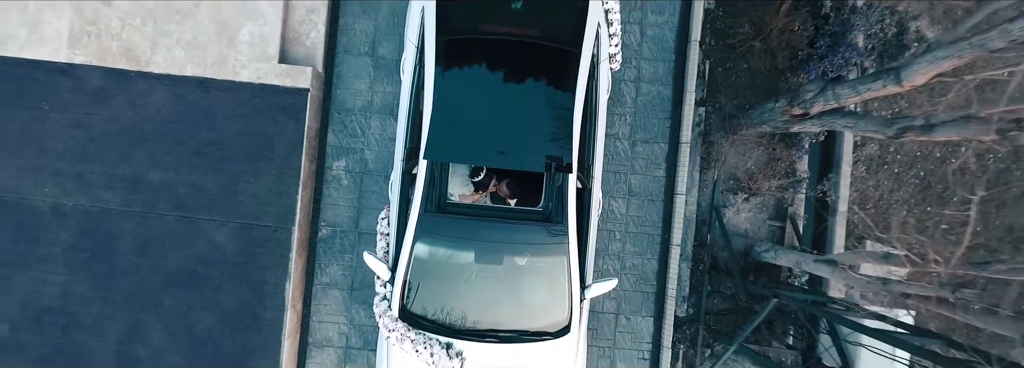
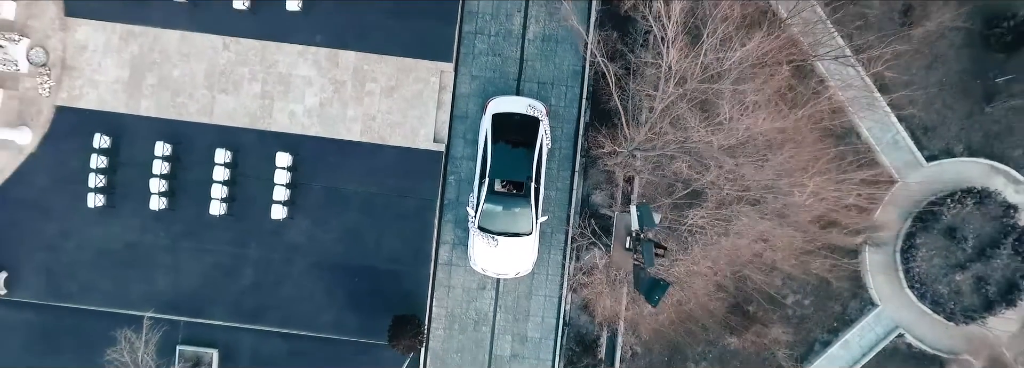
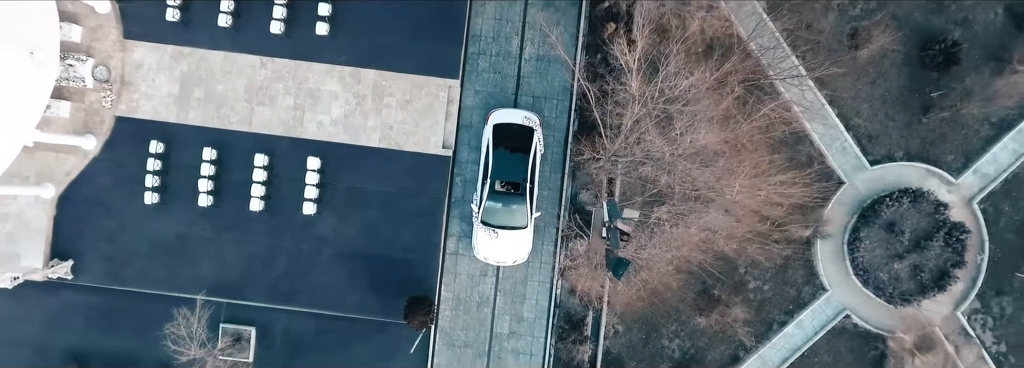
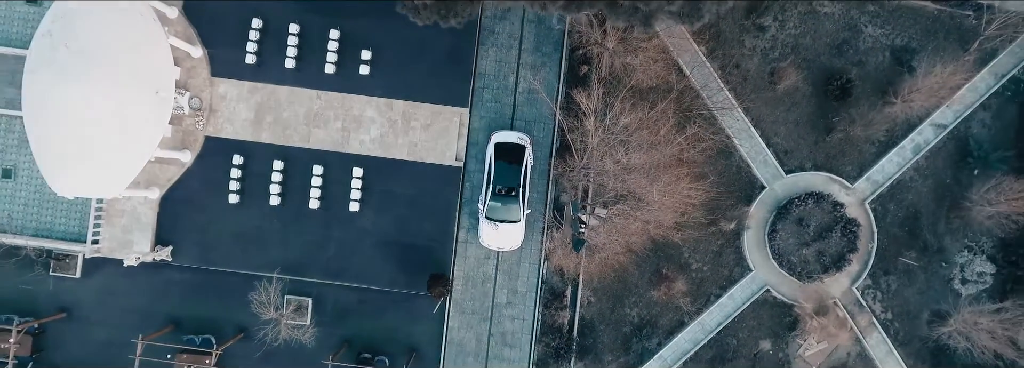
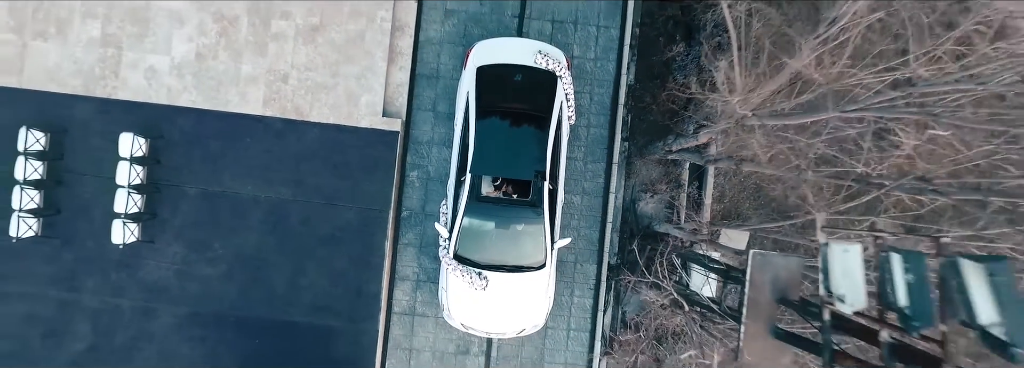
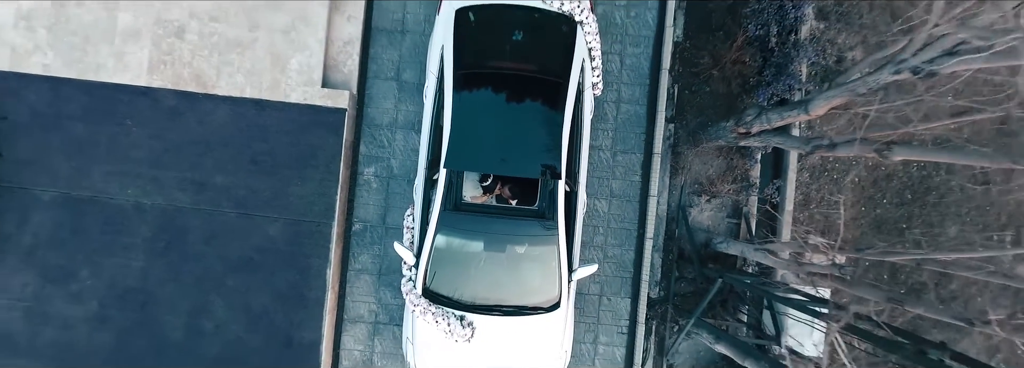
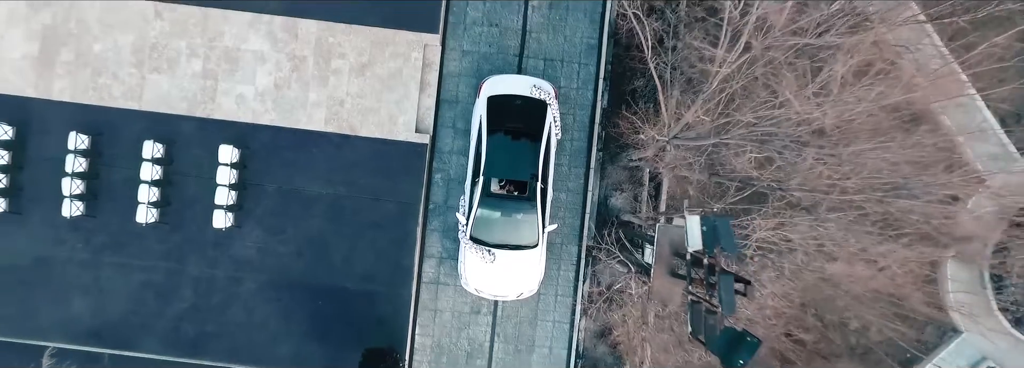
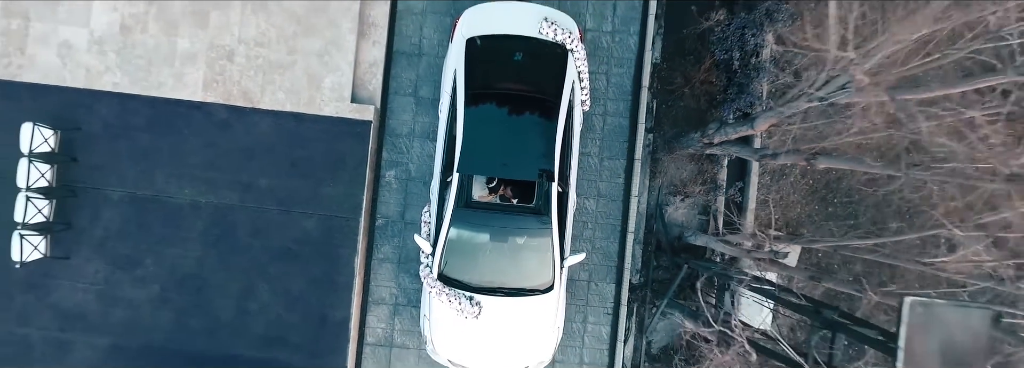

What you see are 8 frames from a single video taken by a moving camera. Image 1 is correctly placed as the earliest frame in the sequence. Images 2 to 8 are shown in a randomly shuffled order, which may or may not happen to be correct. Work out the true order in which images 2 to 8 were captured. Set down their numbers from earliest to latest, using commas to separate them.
6, 8, 5, 7, 2, 3, 4
